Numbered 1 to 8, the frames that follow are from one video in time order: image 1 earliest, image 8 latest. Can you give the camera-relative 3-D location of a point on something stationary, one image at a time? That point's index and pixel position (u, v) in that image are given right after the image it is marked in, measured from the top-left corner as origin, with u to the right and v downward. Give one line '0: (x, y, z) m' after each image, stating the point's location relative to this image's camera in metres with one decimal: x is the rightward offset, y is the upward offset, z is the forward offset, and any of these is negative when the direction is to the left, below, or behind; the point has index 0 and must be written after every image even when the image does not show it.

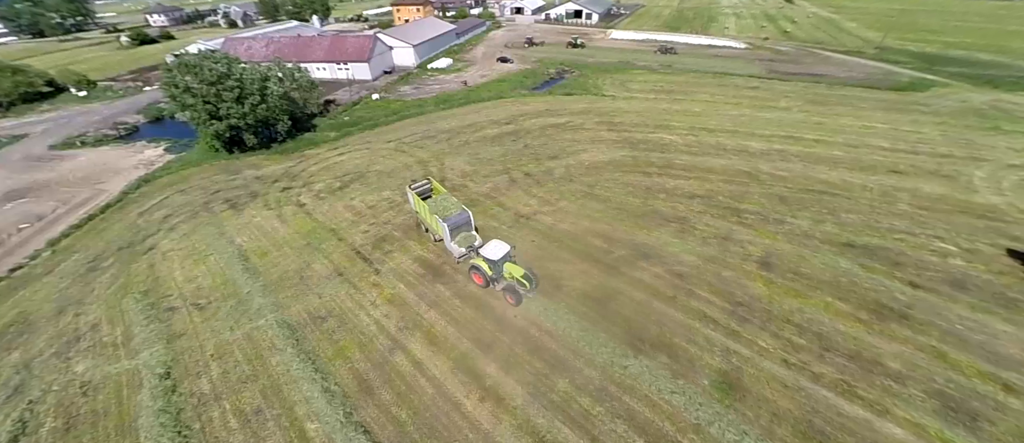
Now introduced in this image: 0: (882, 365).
0: (+10.2, -3.9, +9.4) m
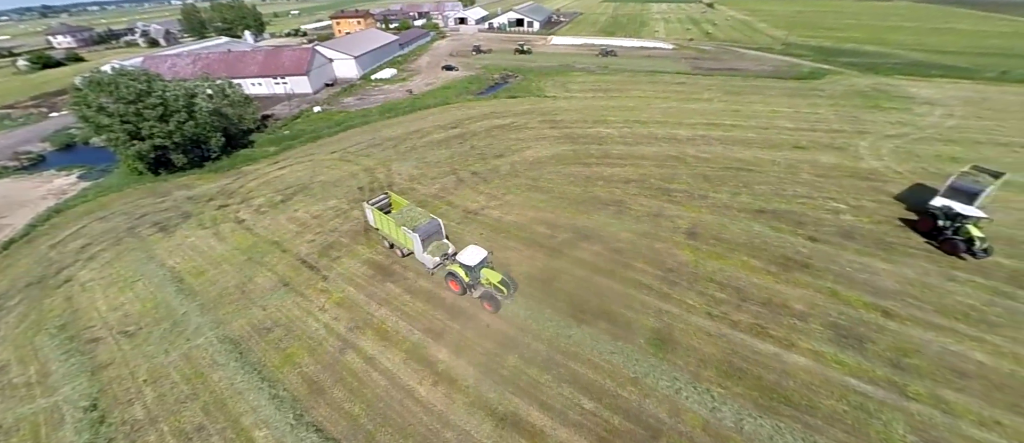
0: (+8.7, -2.7, +10.7) m
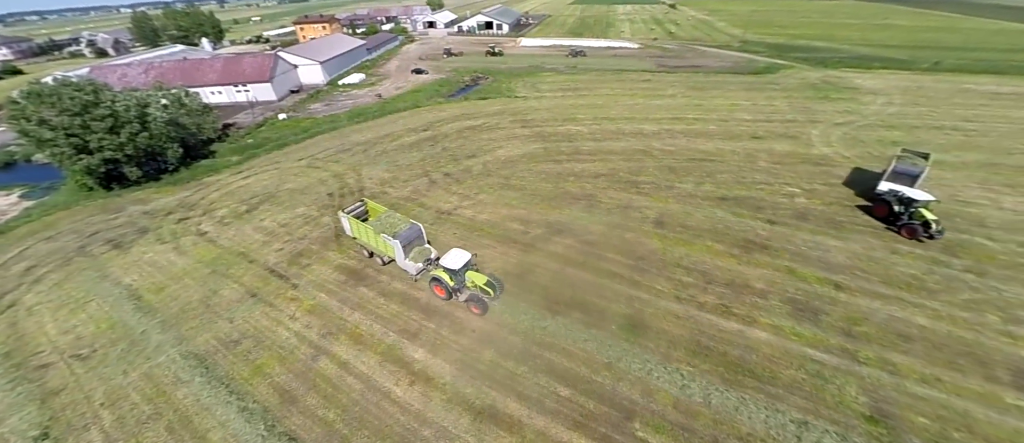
0: (+7.9, -2.1, +11.3) m
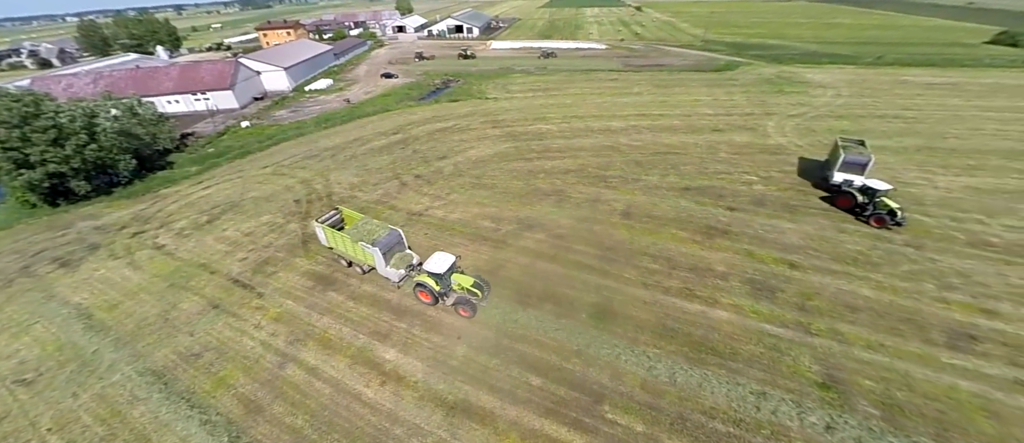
0: (+6.9, -1.6, +11.8) m
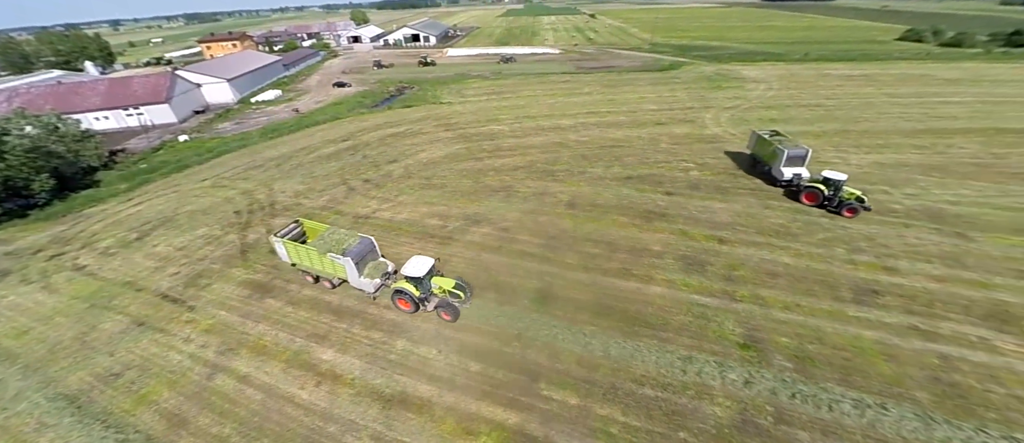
0: (+5.0, -1.0, +12.4) m
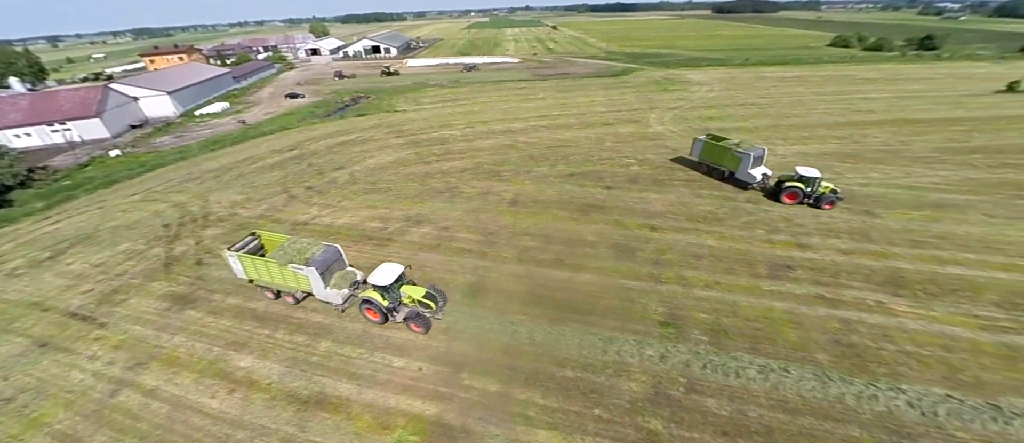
0: (+2.7, -0.7, +12.7) m
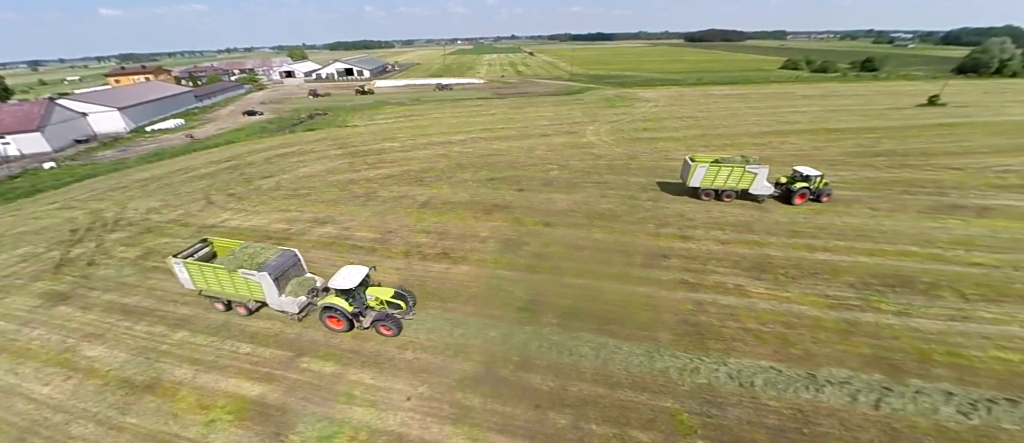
0: (-1.3, -0.5, +13.0) m
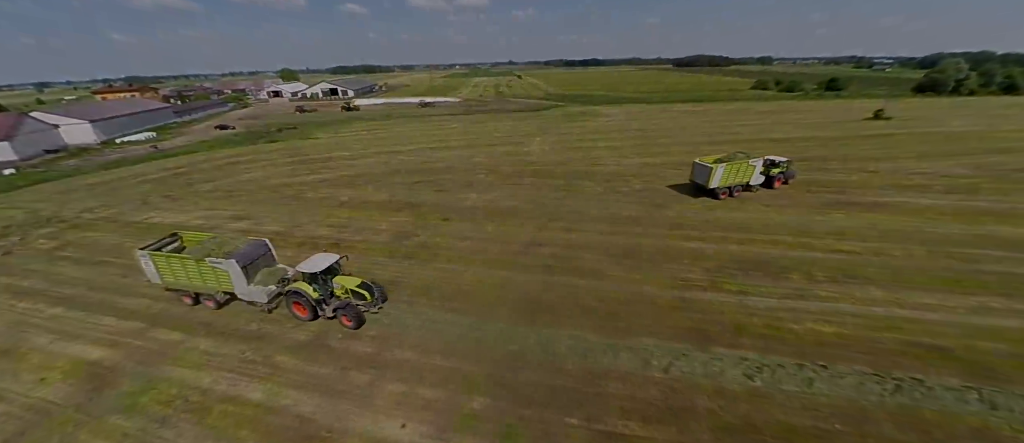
0: (-5.4, -0.3, +13.6) m
